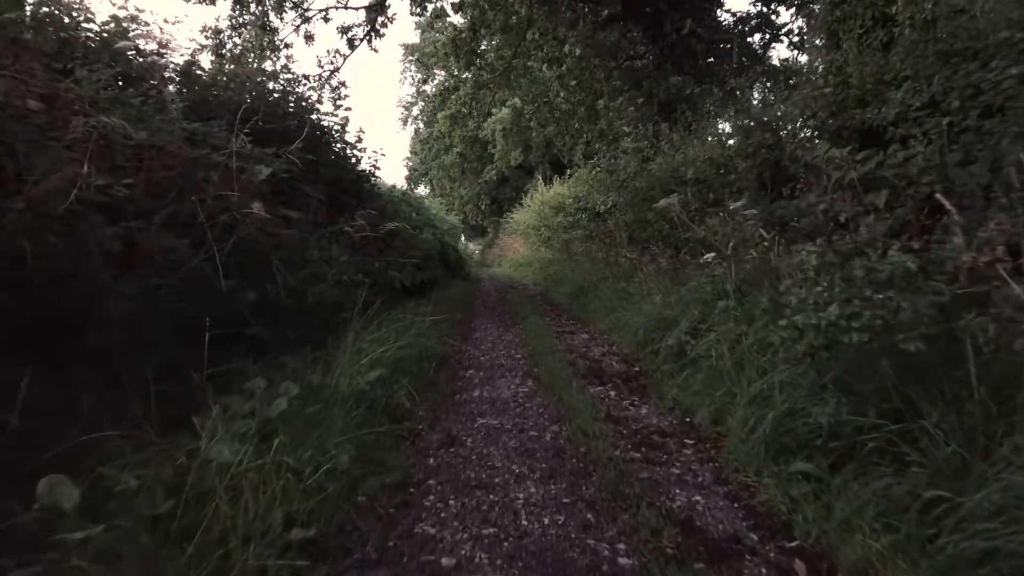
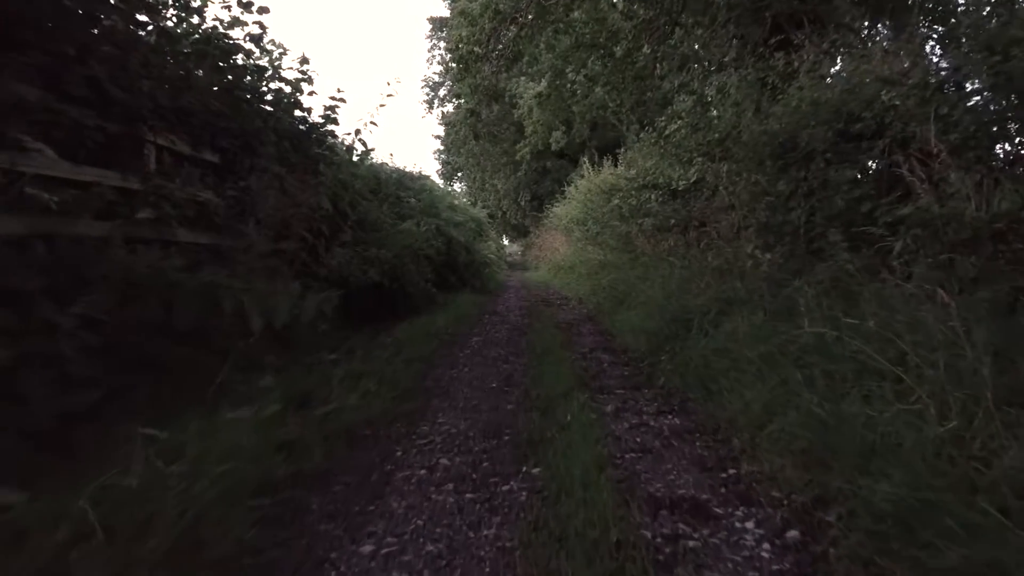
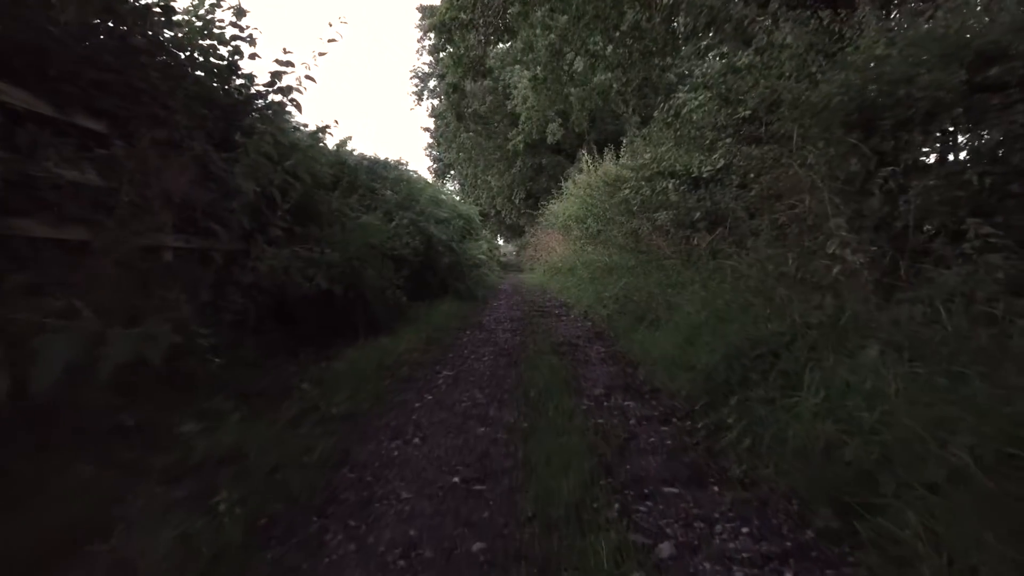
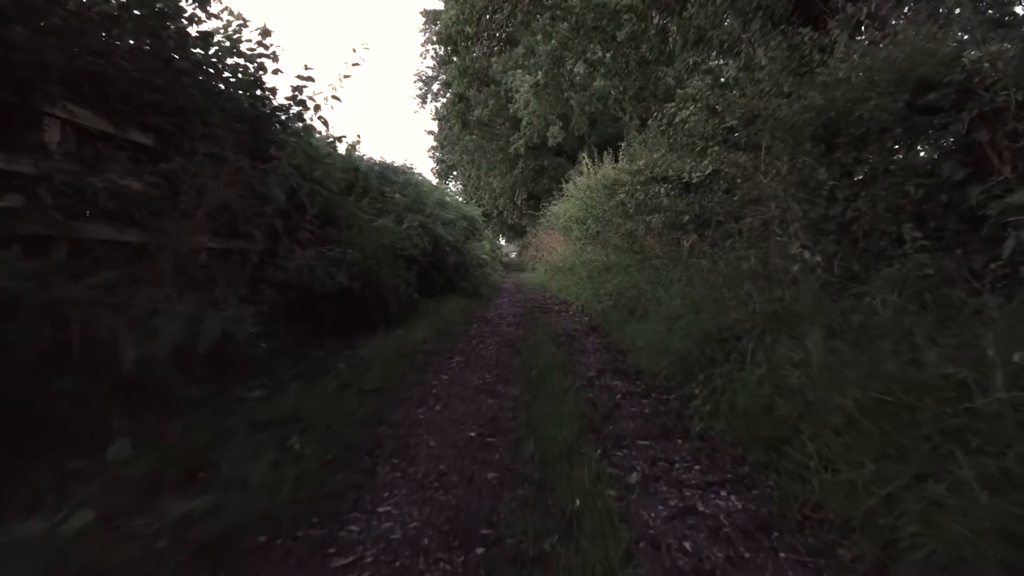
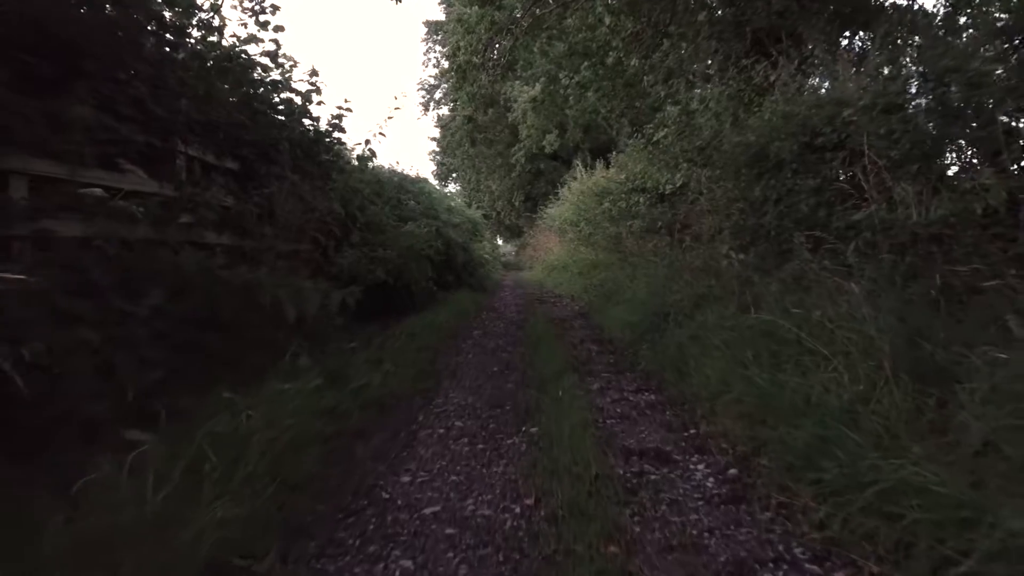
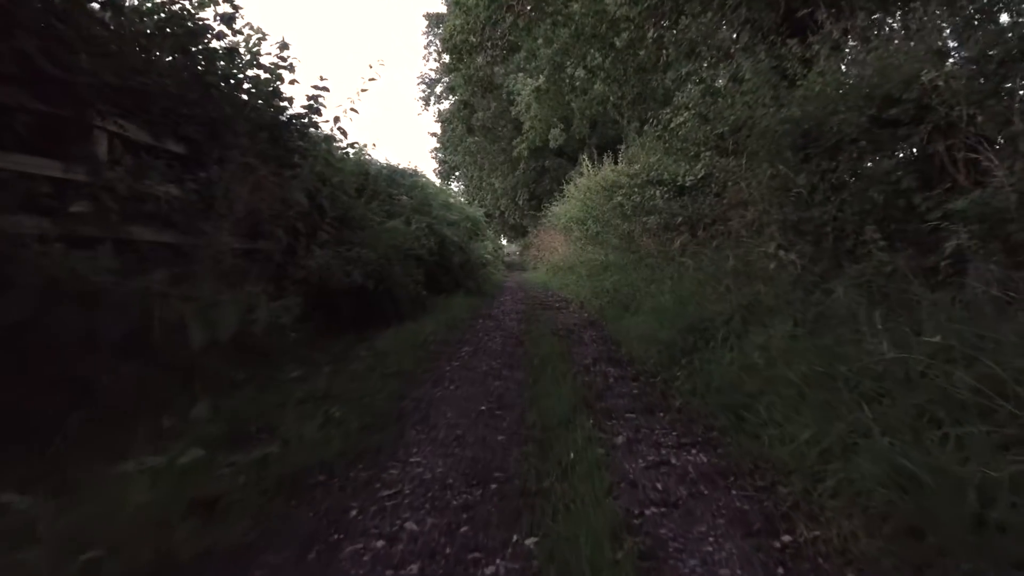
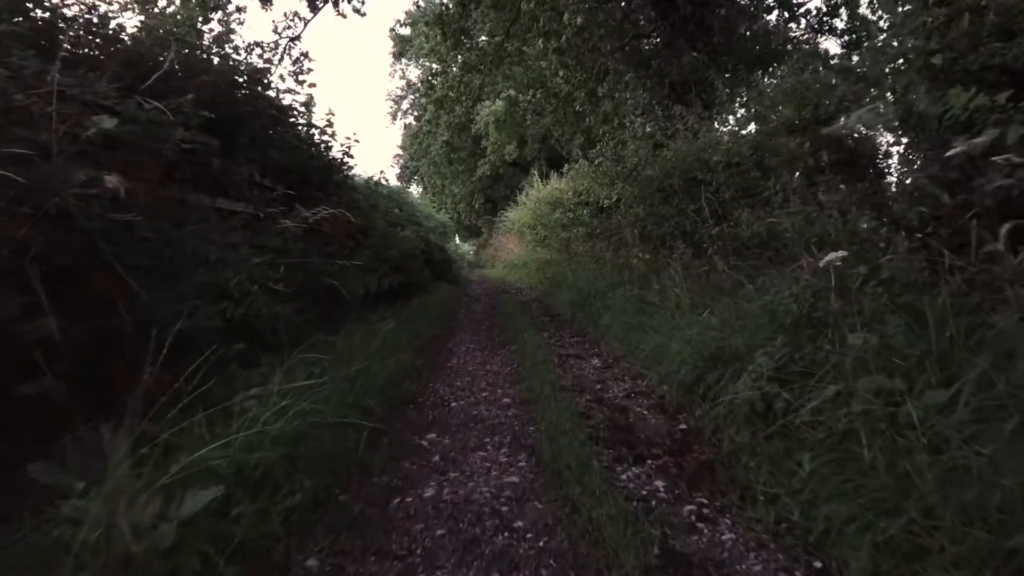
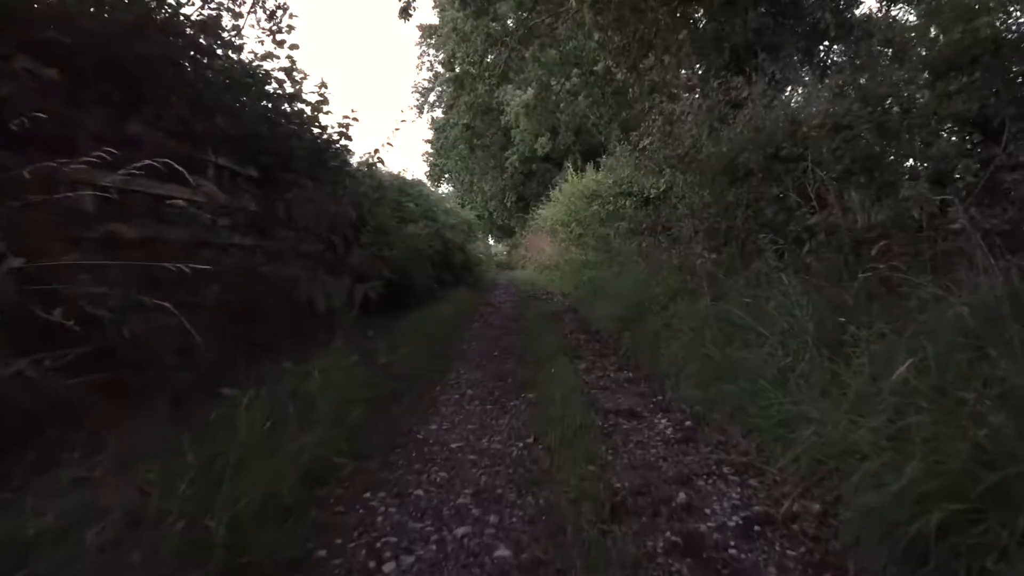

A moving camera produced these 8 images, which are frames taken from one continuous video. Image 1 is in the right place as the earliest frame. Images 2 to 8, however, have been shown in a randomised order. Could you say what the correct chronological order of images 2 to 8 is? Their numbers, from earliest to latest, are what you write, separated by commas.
7, 8, 5, 2, 6, 4, 3
